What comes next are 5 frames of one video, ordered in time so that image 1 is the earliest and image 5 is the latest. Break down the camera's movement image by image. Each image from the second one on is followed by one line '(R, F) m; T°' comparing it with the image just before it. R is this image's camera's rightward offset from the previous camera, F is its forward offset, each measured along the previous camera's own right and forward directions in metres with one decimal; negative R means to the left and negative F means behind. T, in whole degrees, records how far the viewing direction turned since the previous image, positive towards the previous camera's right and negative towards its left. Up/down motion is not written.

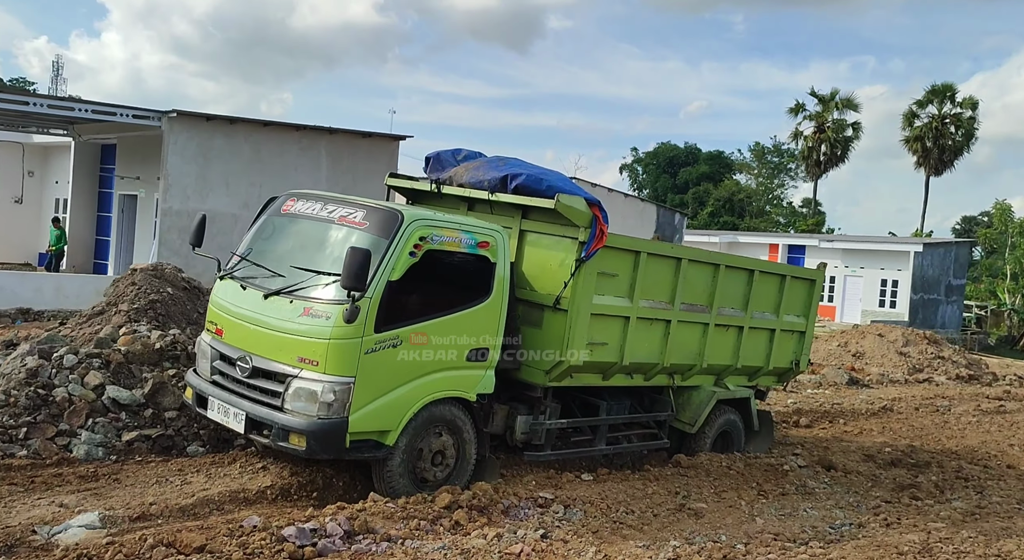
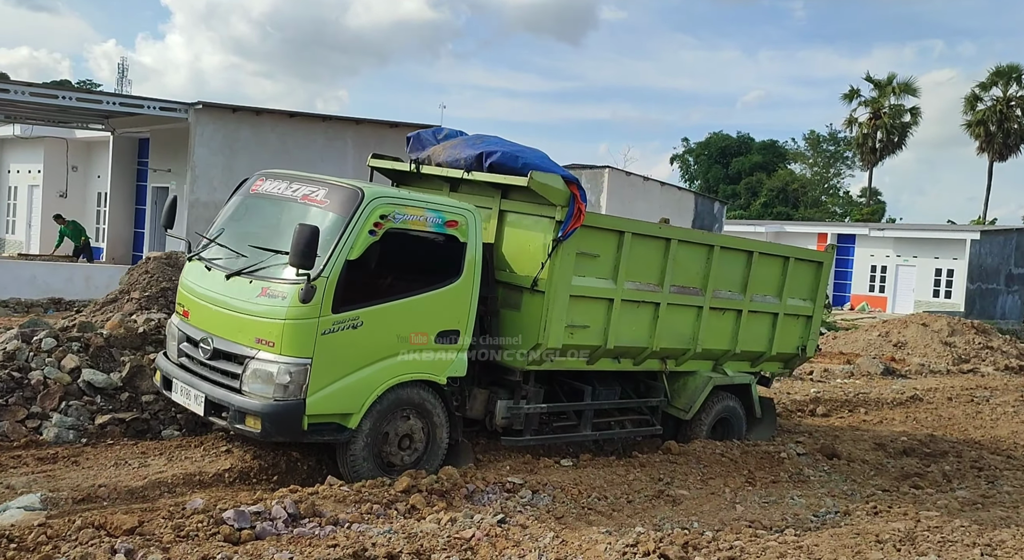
(+0.6, +0.2) m; -3°
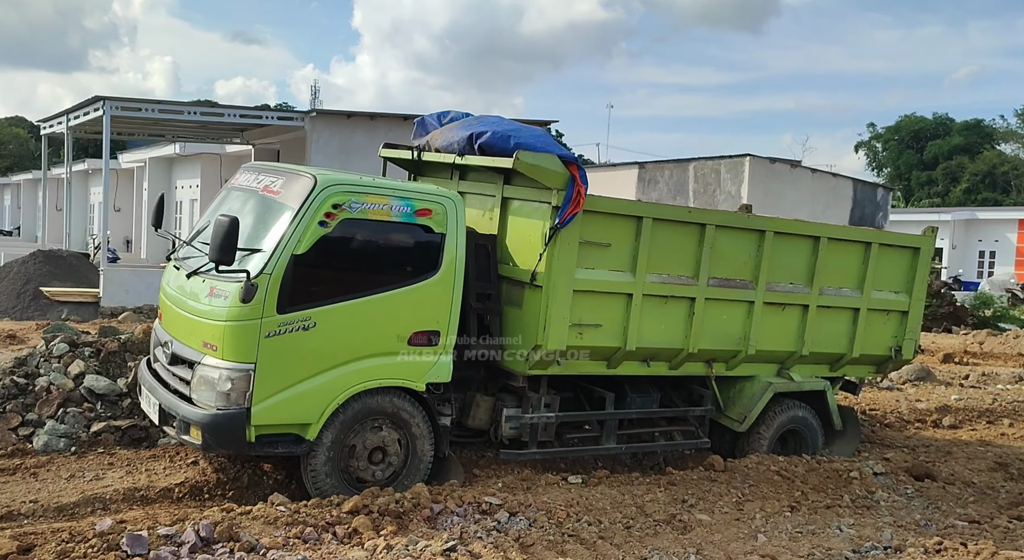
(+1.3, +0.9) m; -11°
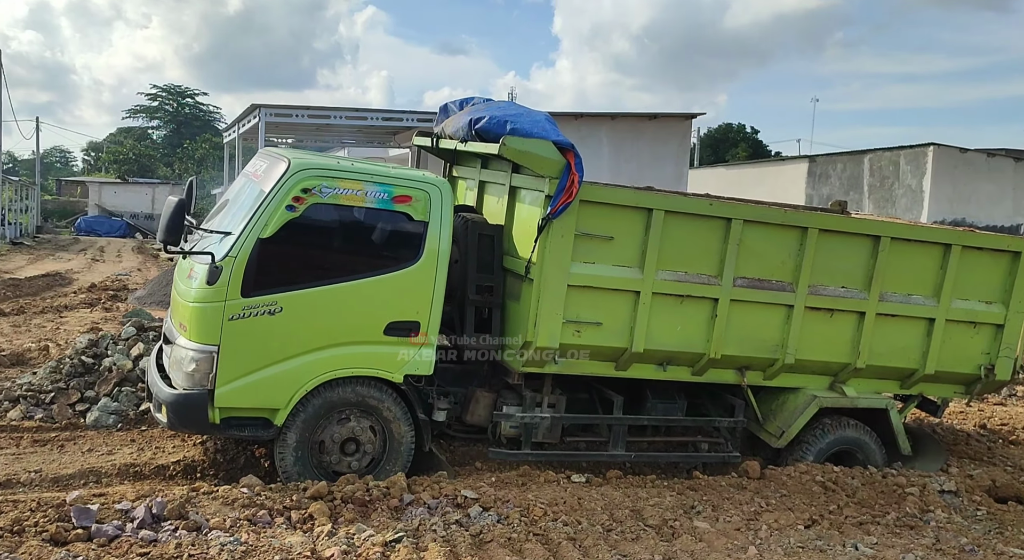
(+1.3, +0.4) m; -12°
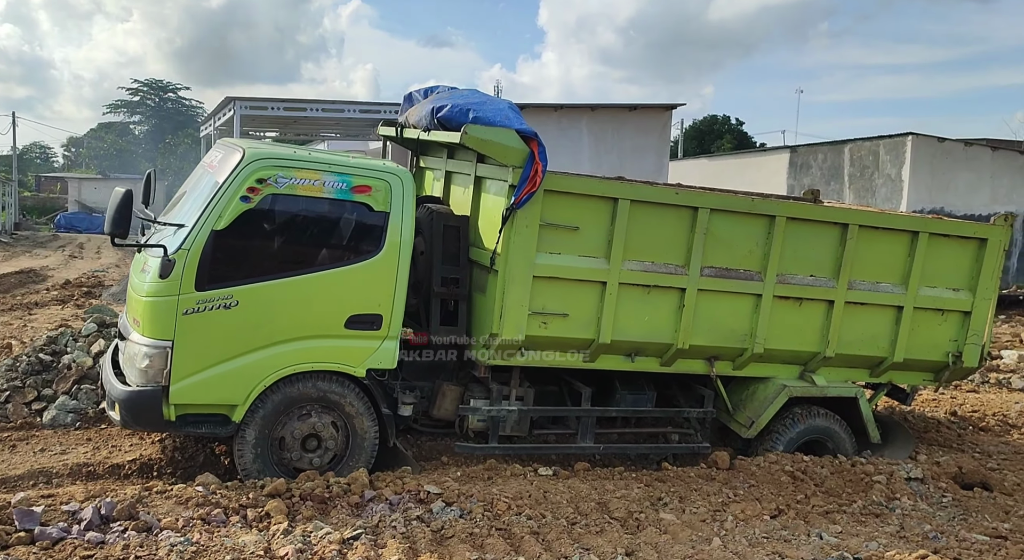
(+0.1, +0.1) m; +1°
